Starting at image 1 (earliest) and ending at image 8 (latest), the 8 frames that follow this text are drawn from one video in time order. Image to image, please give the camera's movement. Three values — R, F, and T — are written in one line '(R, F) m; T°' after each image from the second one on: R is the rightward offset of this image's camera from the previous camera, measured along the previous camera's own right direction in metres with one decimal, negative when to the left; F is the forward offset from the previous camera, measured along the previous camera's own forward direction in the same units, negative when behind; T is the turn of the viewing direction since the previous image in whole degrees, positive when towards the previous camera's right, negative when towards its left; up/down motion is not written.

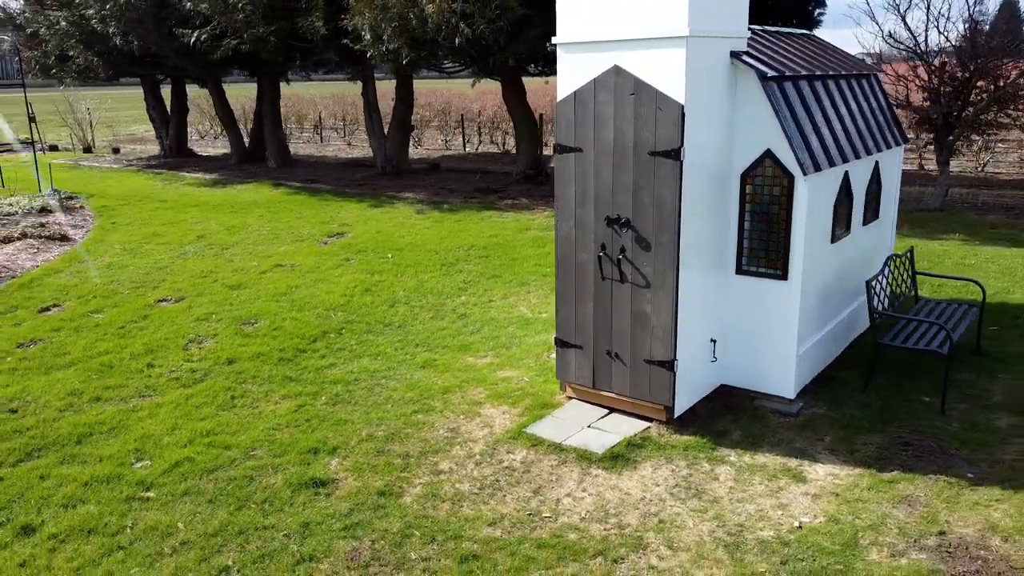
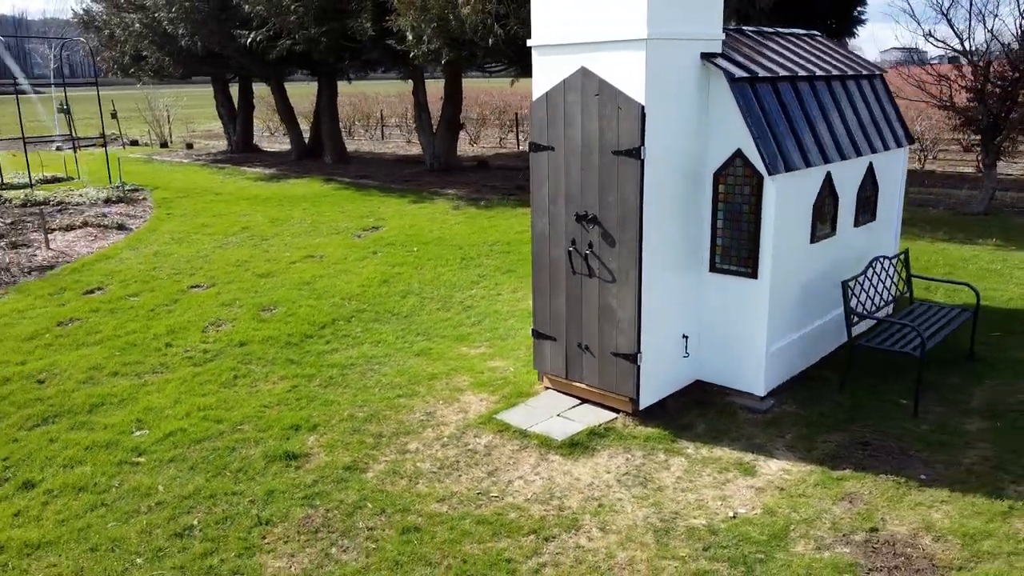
(+0.8, -0.2) m; -5°
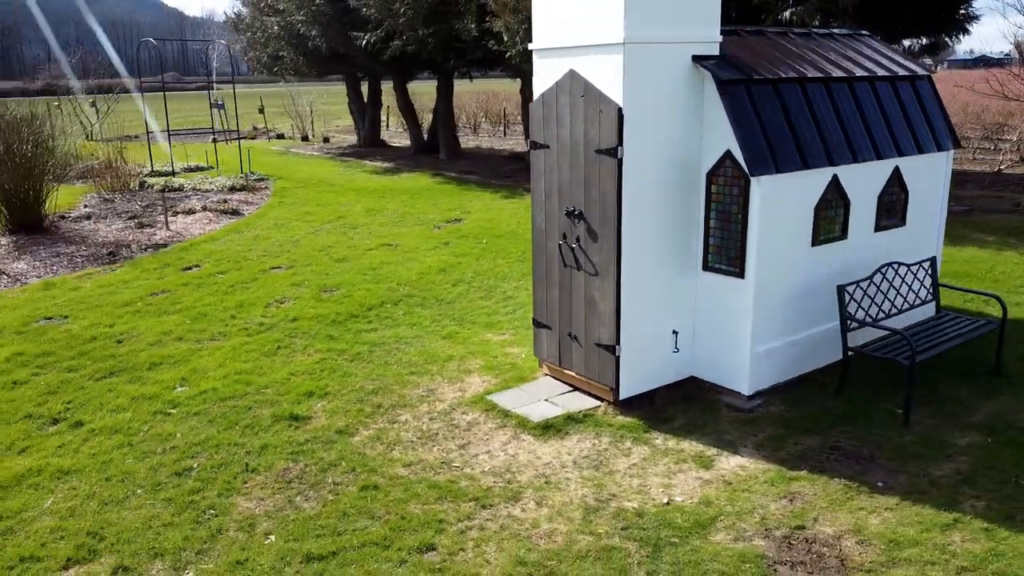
(+1.2, -0.3) m; -10°
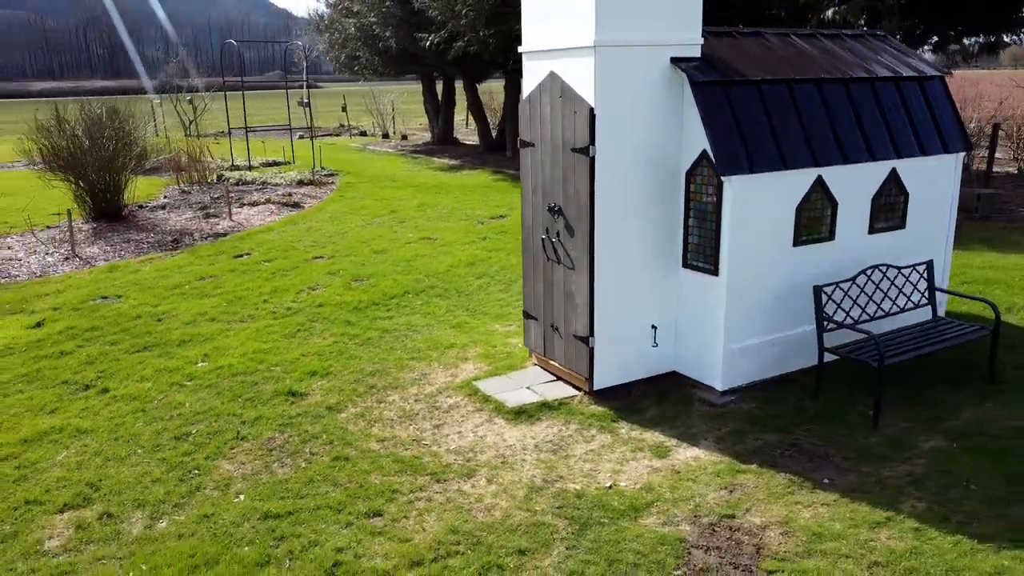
(+0.9, -0.3) m; -6°
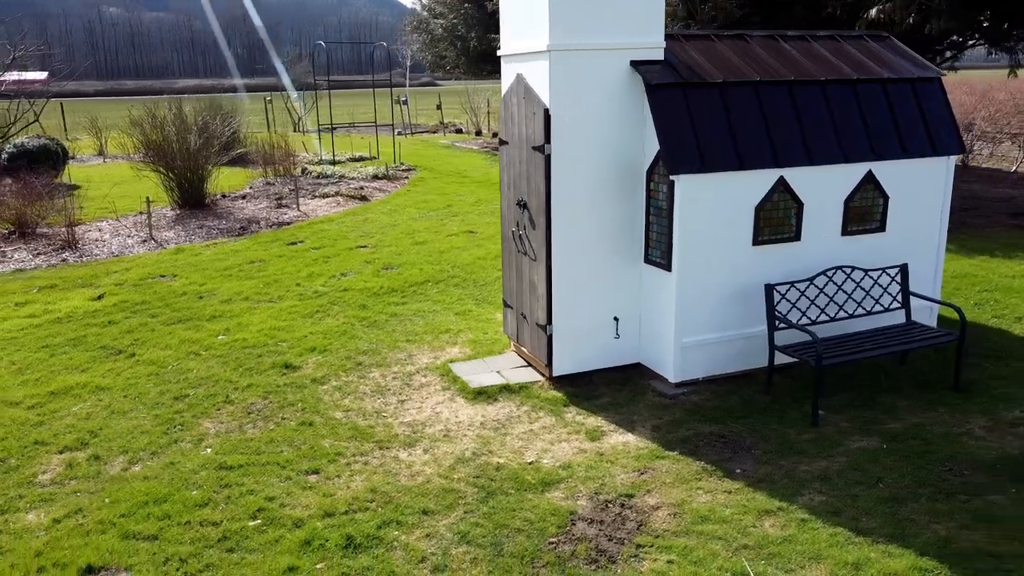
(+1.2, -0.3) m; -8°
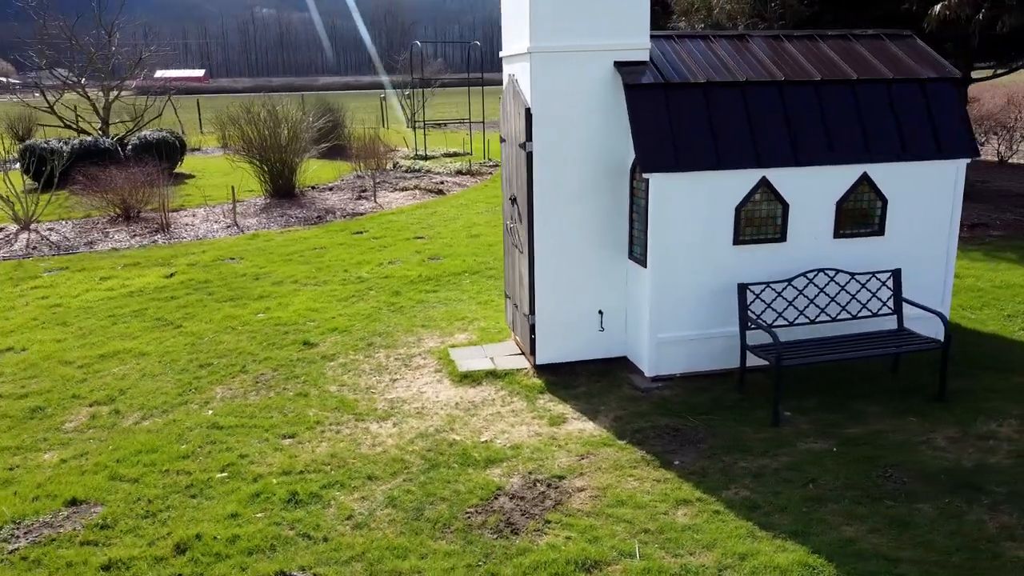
(+1.2, -0.3) m; -9°
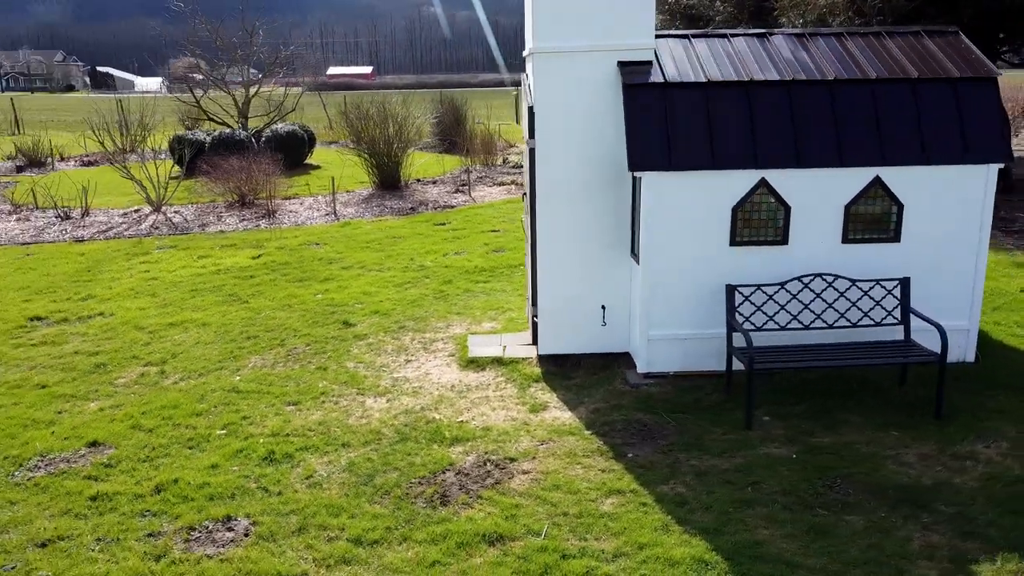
(+1.3, -0.2) m; -10°
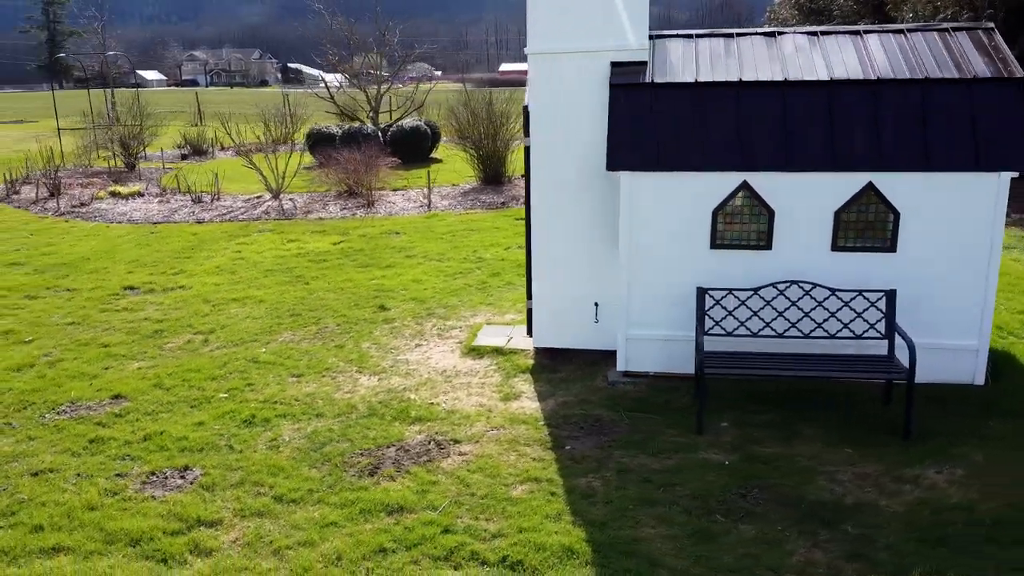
(+1.5, -0.1) m; -11°
